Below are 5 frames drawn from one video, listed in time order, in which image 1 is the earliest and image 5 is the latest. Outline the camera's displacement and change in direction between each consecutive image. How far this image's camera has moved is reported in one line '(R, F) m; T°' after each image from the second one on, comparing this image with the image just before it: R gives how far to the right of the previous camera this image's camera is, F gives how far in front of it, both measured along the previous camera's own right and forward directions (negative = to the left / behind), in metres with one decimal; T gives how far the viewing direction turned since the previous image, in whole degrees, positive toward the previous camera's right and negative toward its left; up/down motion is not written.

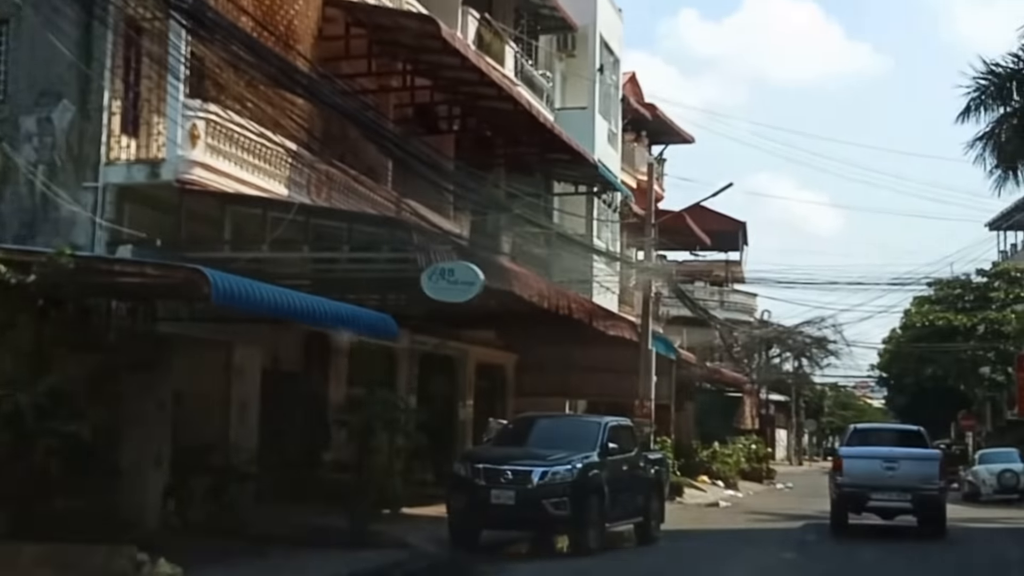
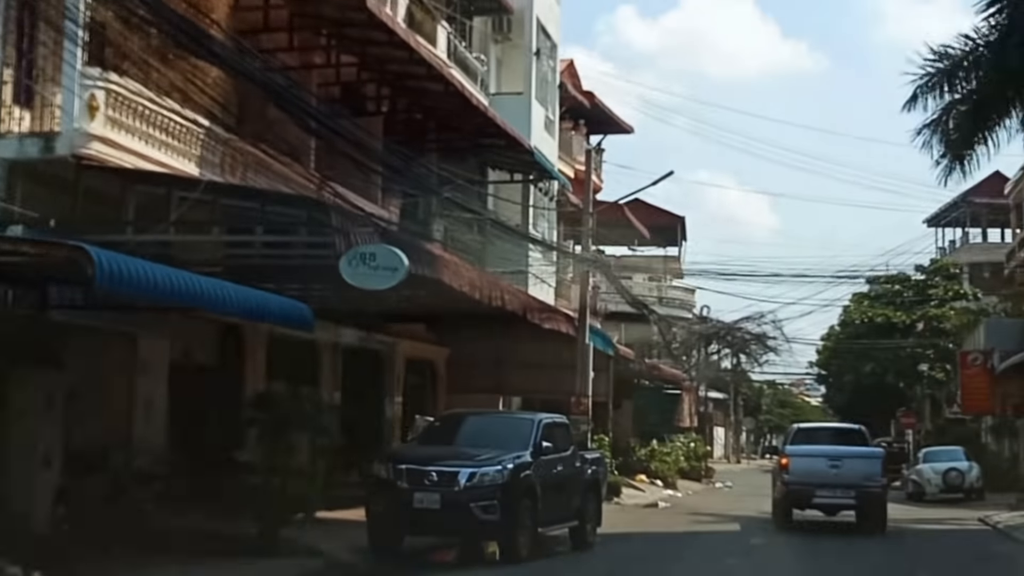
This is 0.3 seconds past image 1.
(+0.1, +1.4) m; +2°
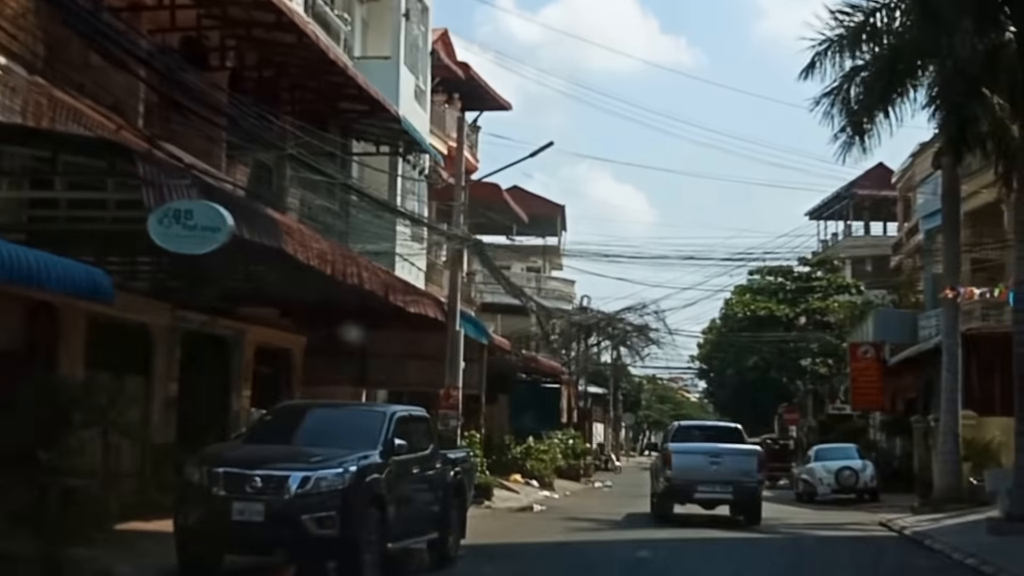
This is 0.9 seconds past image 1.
(+0.3, +2.9) m; +5°
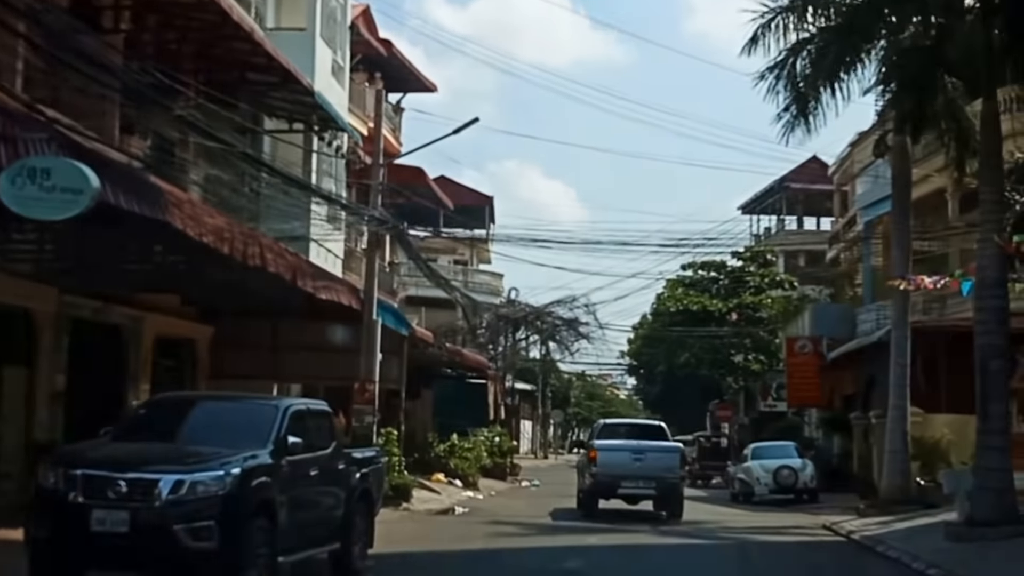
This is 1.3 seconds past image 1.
(+0.1, +1.9) m; +3°
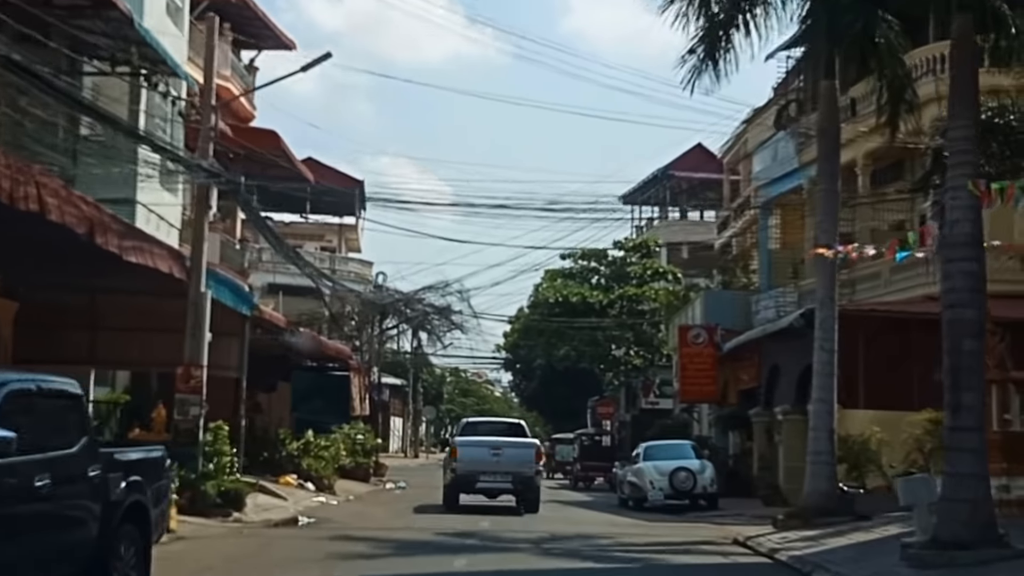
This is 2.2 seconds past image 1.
(+0.3, +4.1) m; +5°
